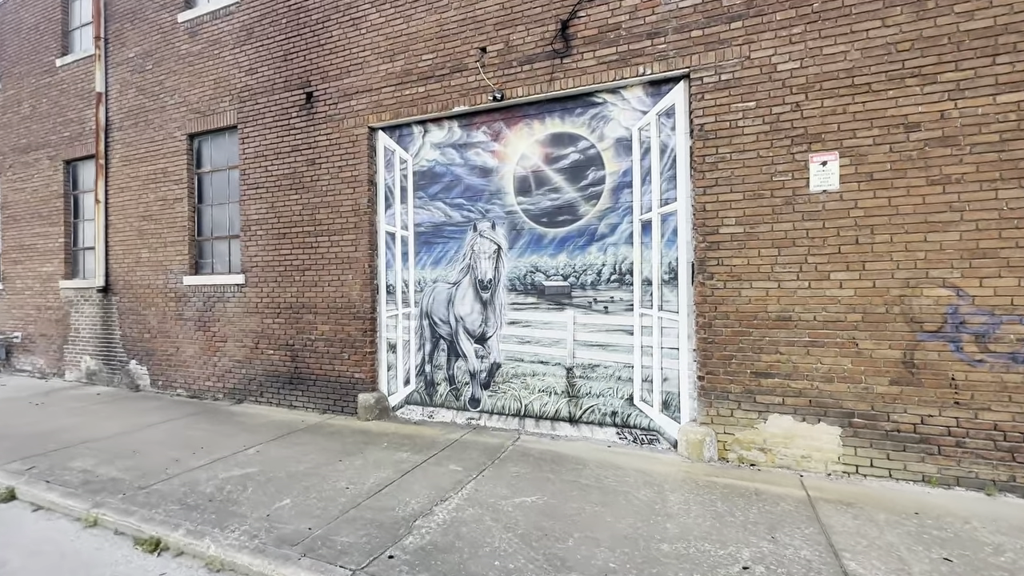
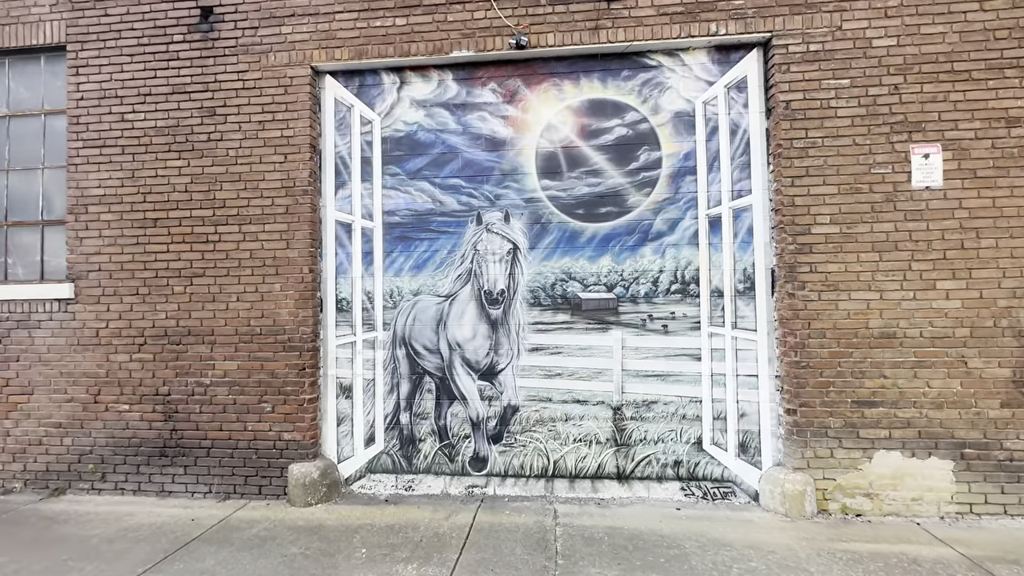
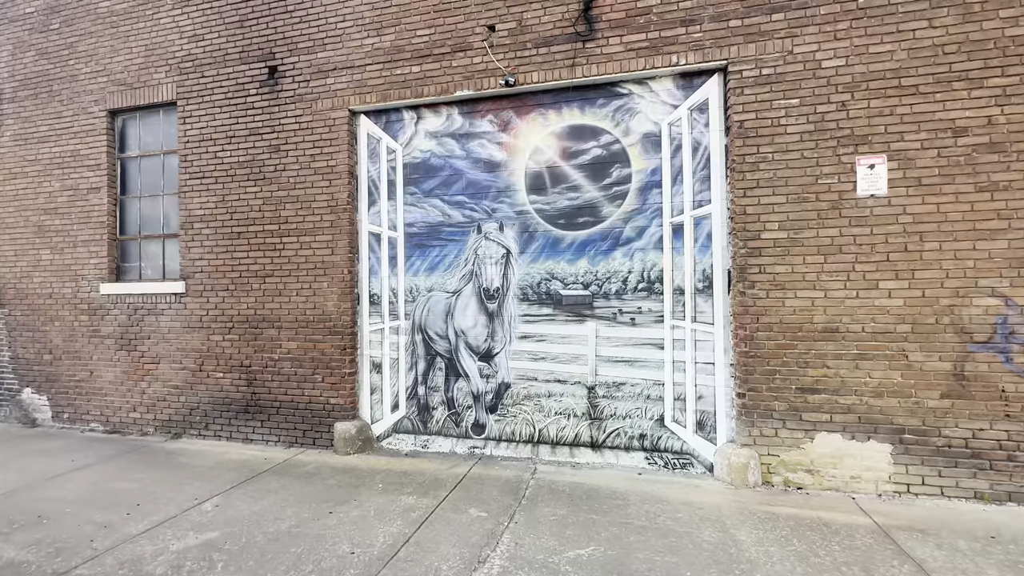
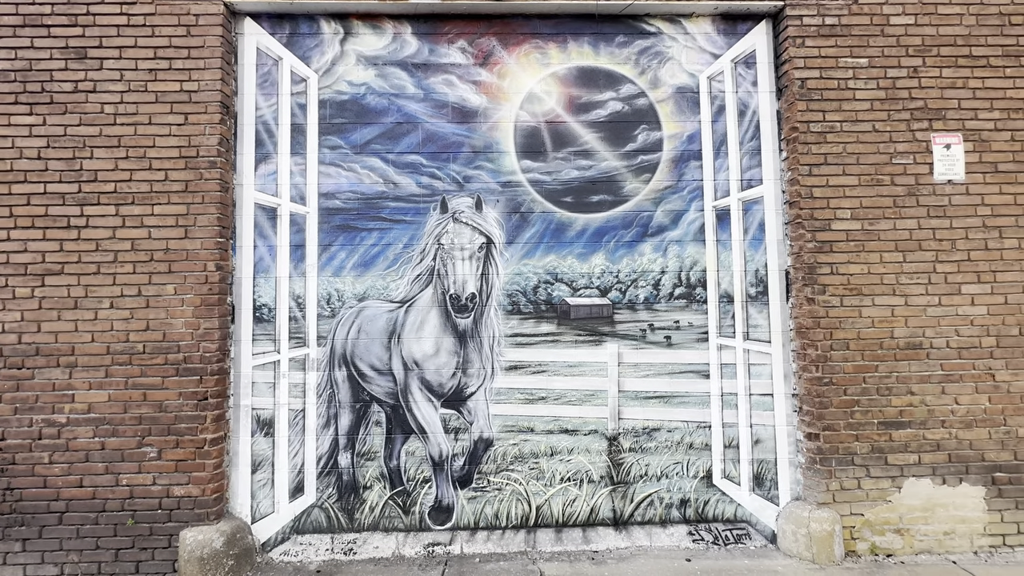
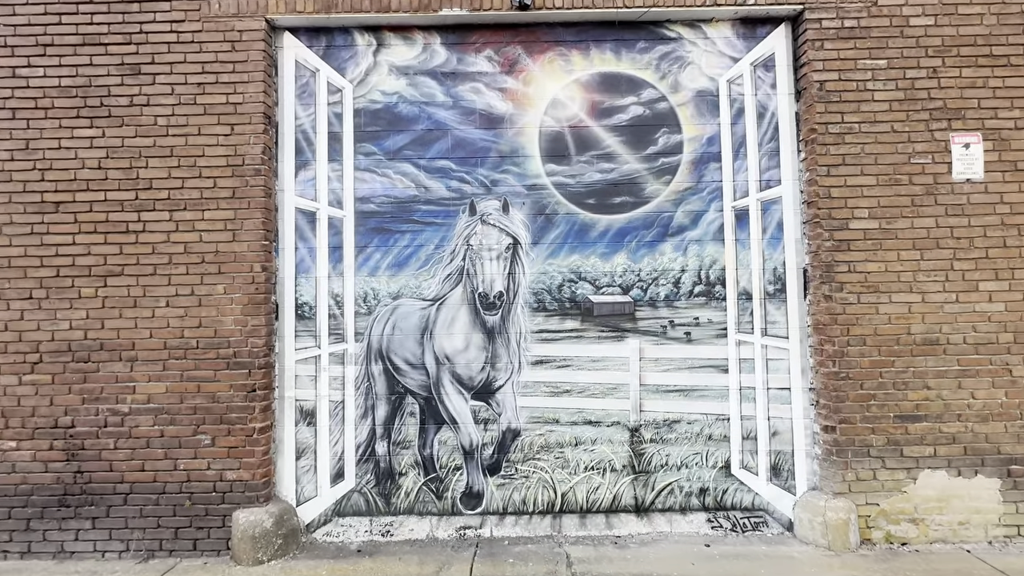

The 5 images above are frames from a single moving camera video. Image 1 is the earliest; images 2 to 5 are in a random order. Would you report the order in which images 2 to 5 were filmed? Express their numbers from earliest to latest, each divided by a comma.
3, 2, 5, 4
